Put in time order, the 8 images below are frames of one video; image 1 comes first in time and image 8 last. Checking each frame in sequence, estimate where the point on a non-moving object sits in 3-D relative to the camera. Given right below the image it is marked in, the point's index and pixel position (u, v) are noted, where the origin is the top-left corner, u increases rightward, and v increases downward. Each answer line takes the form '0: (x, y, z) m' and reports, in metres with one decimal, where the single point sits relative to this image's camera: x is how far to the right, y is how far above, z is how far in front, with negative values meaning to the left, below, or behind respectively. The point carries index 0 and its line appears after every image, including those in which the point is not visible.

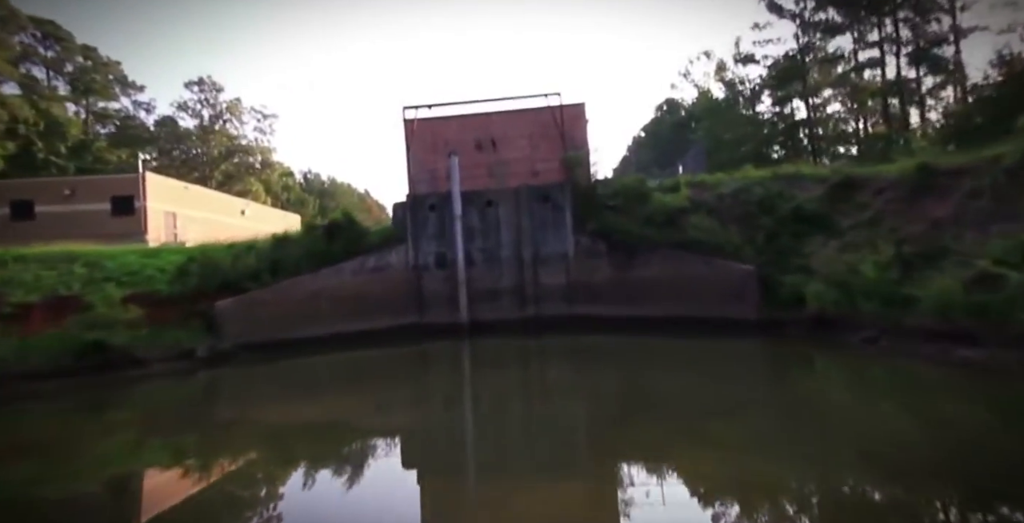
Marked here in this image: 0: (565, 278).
0: (+1.5, -0.5, +15.1) m
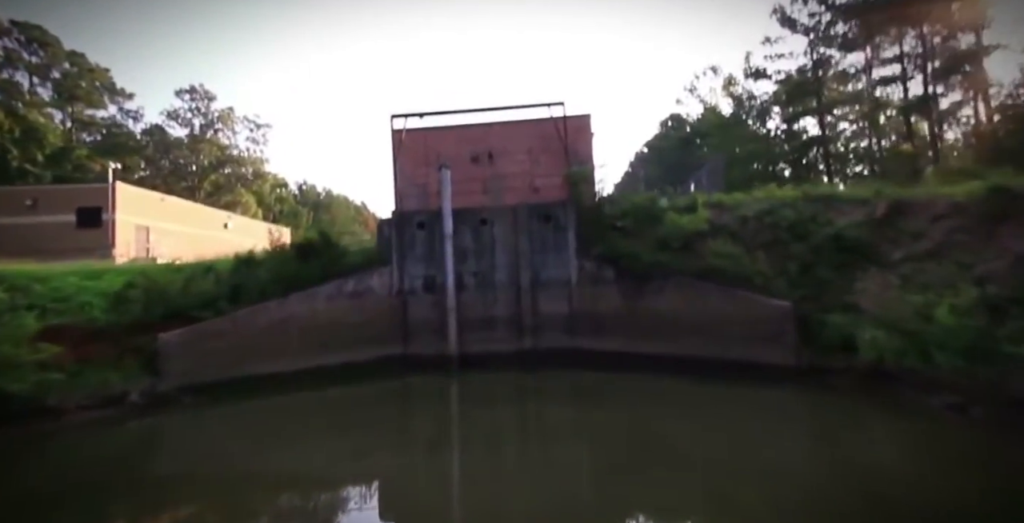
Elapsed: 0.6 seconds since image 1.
0: (+1.4, -1.2, +13.5) m
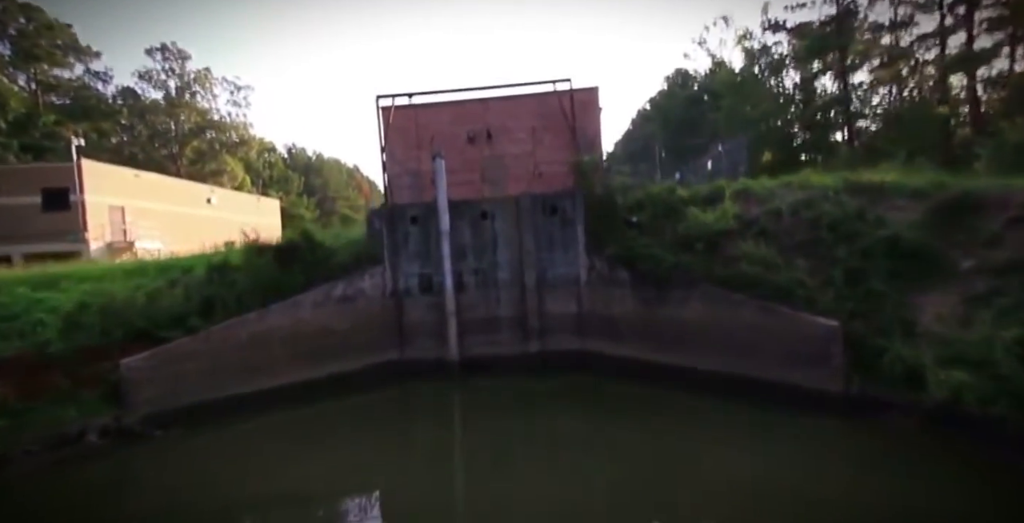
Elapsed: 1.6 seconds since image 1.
0: (+1.5, -1.1, +12.3) m
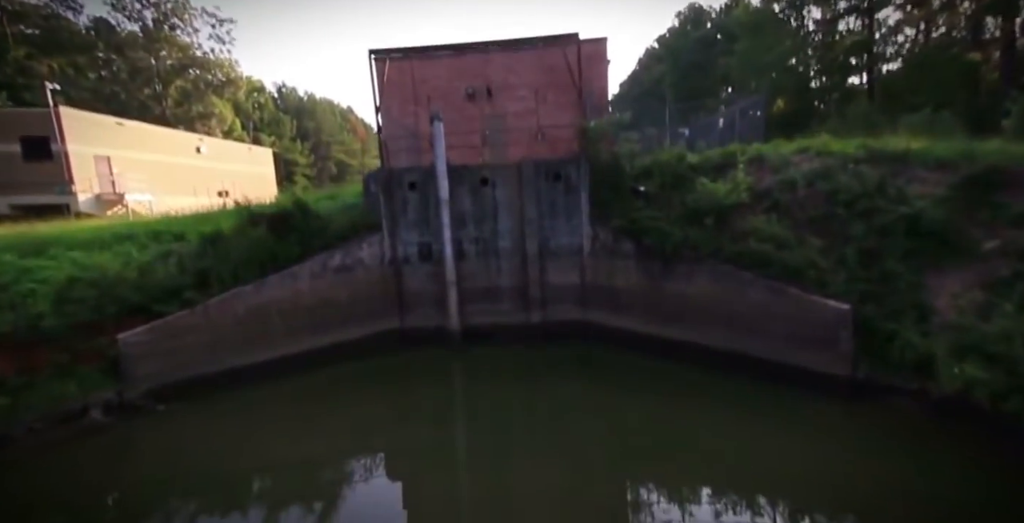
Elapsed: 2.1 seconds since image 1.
0: (+1.5, -0.4, +12.1) m
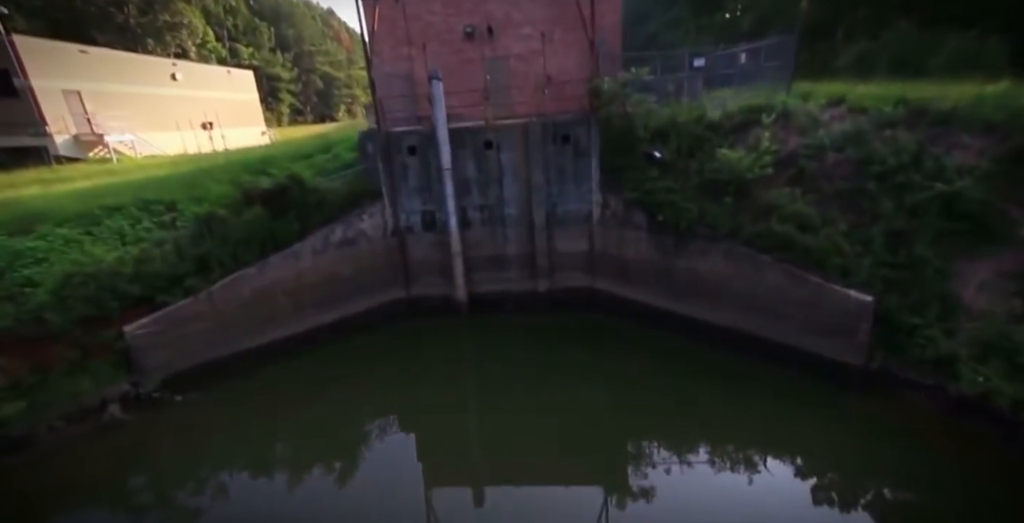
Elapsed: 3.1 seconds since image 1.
0: (+1.7, +0.4, +11.7) m
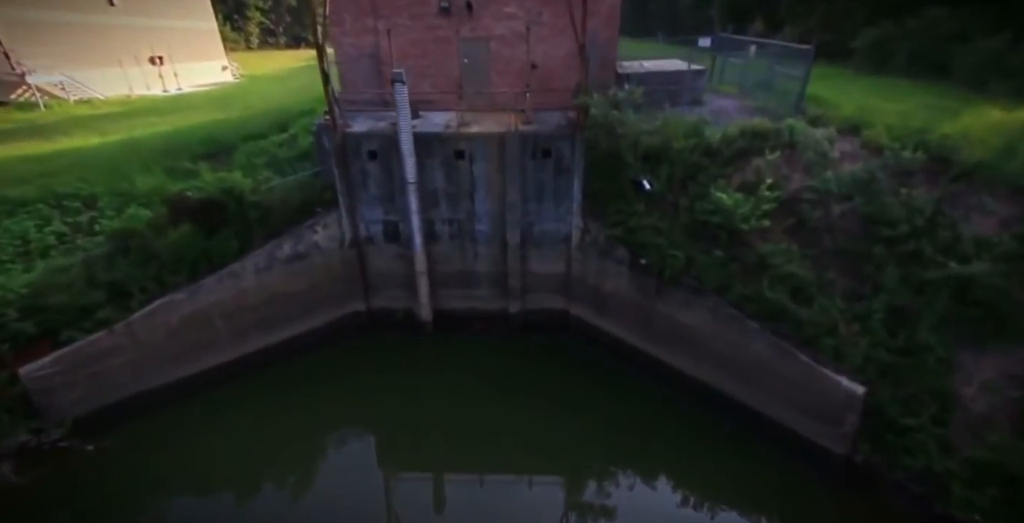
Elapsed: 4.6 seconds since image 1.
0: (+1.1, -0.1, +10.7) m
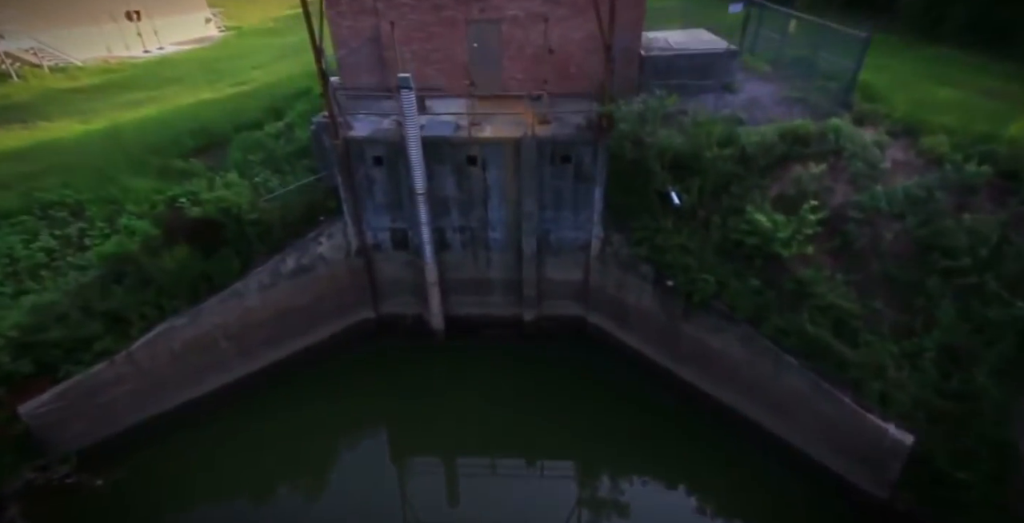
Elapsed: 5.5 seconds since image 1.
0: (+1.4, -0.3, +10.1) m
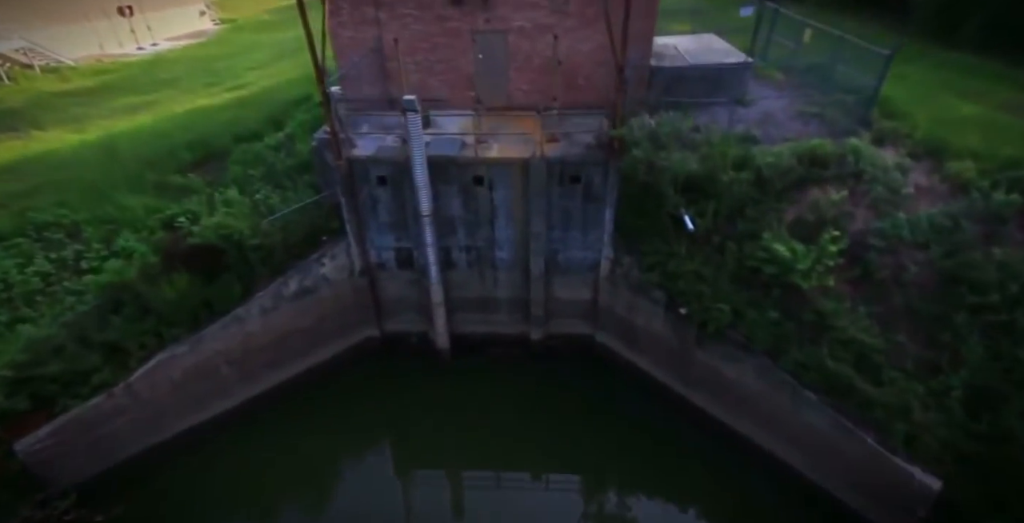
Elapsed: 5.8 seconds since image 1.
0: (+1.5, -0.7, +9.9) m
